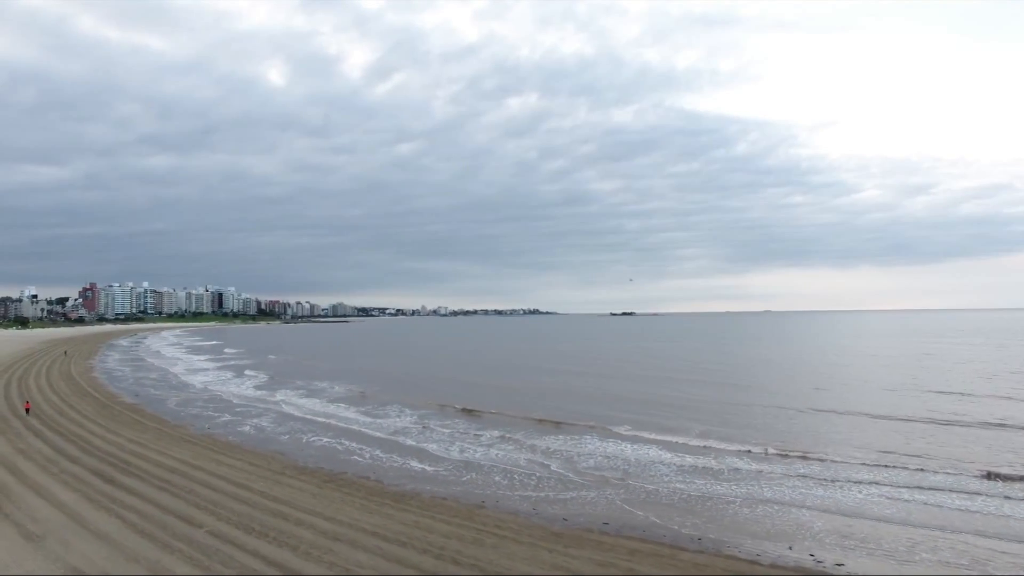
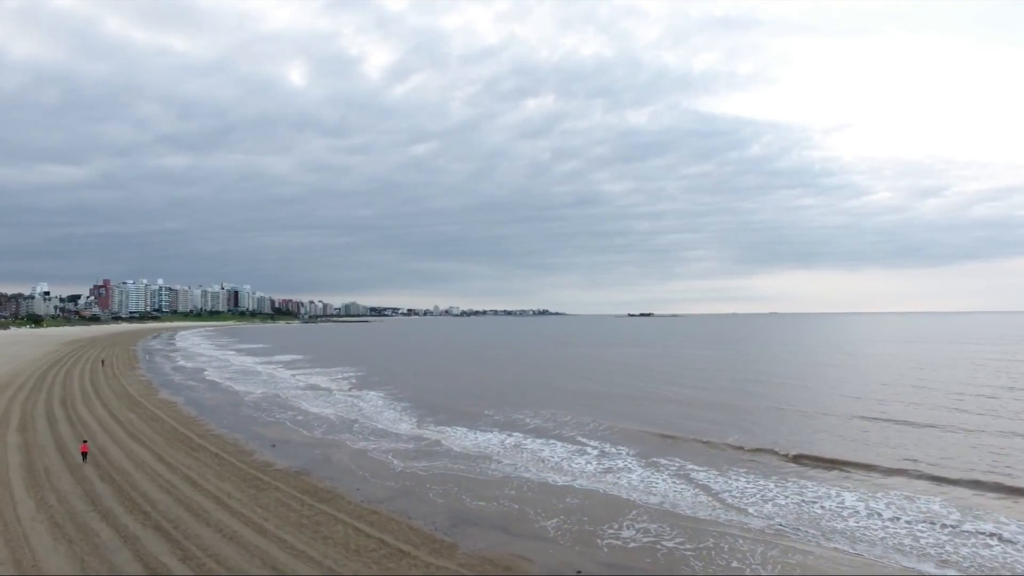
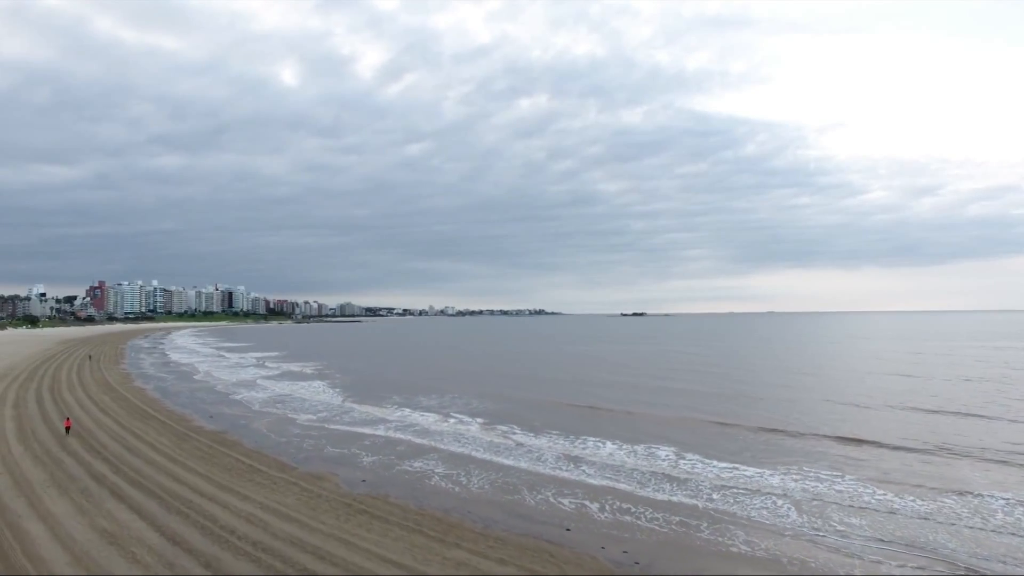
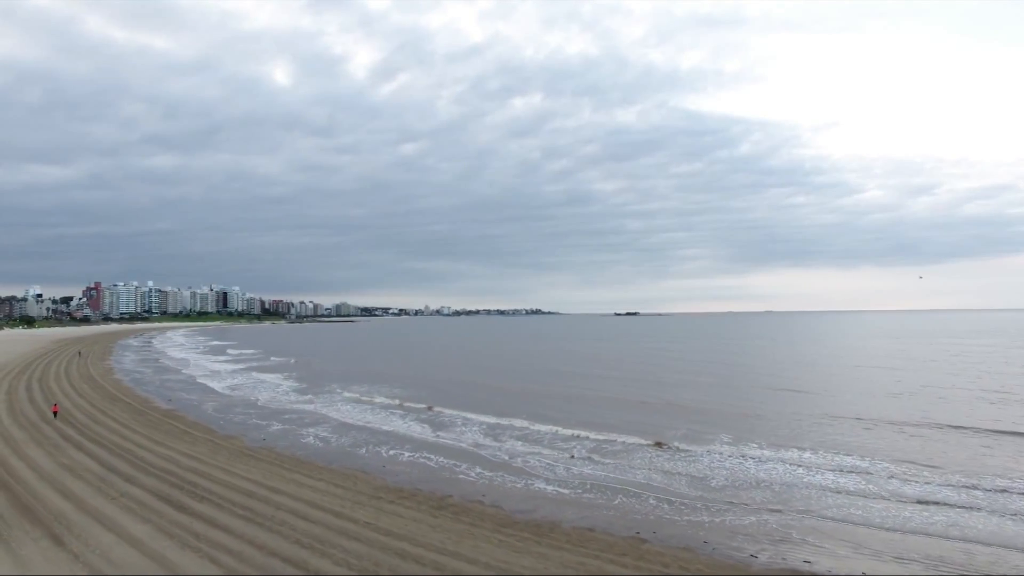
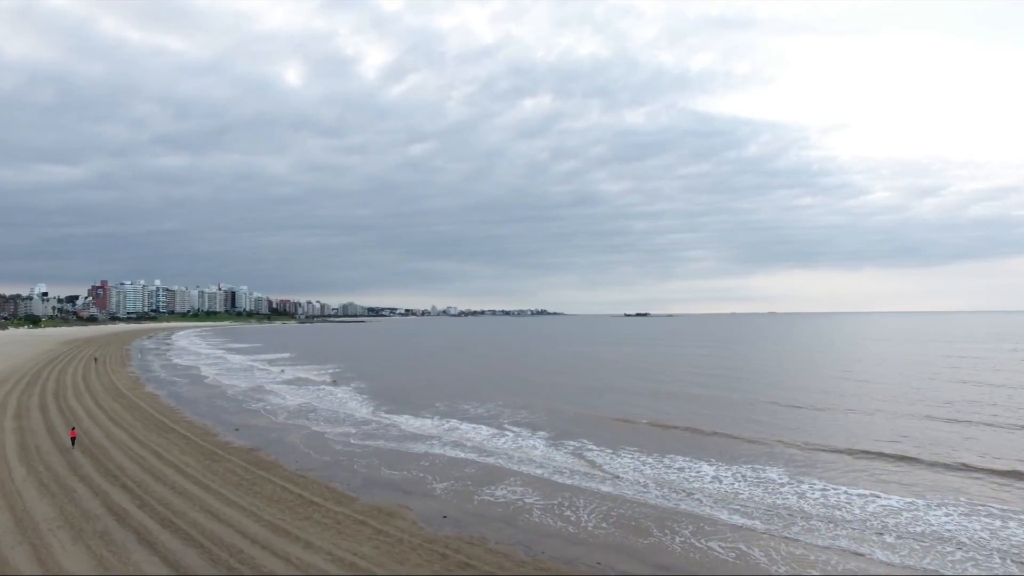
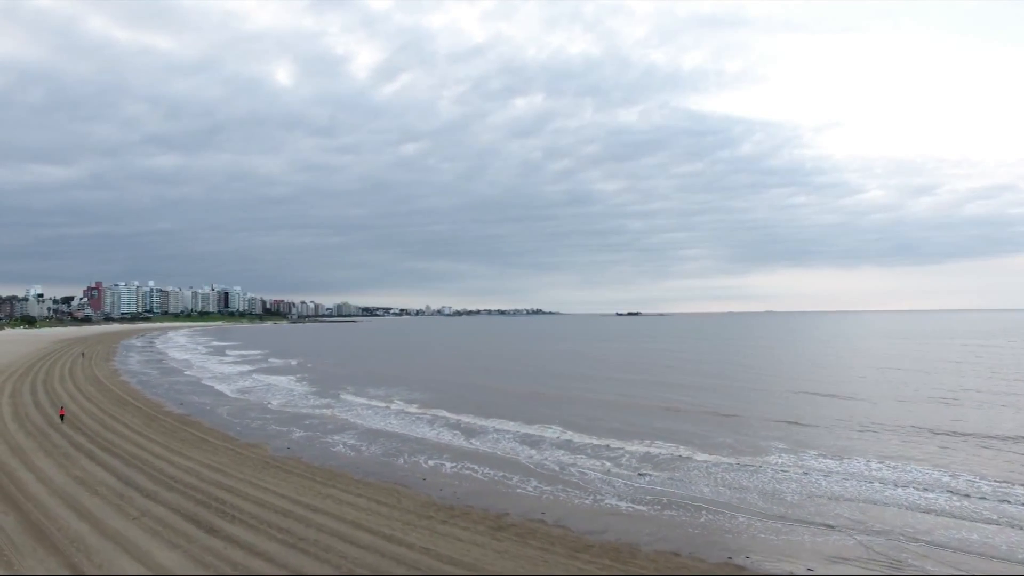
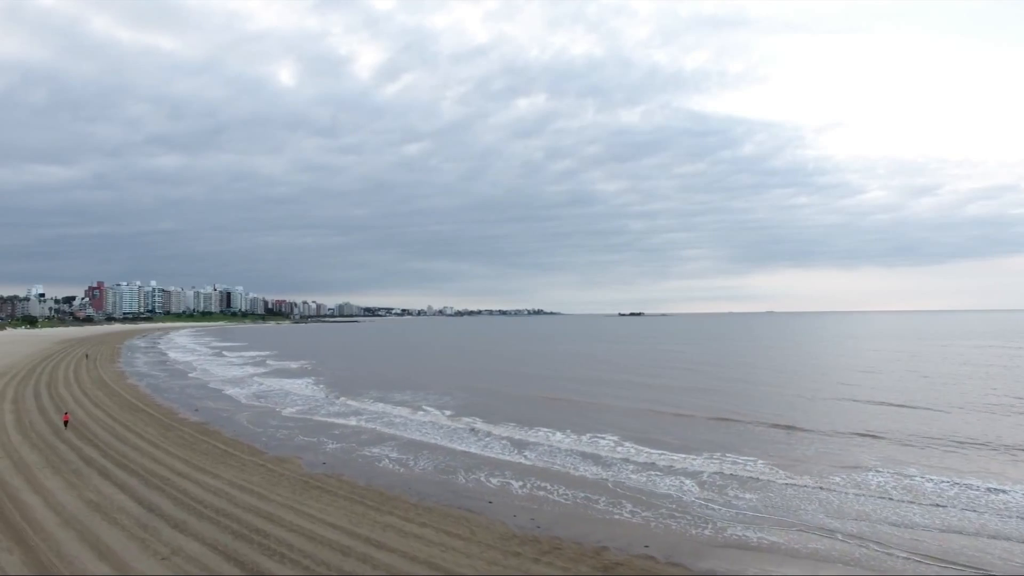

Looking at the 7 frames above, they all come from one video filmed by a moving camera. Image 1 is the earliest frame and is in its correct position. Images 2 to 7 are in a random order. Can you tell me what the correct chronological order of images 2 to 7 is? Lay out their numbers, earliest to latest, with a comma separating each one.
4, 6, 7, 3, 5, 2
